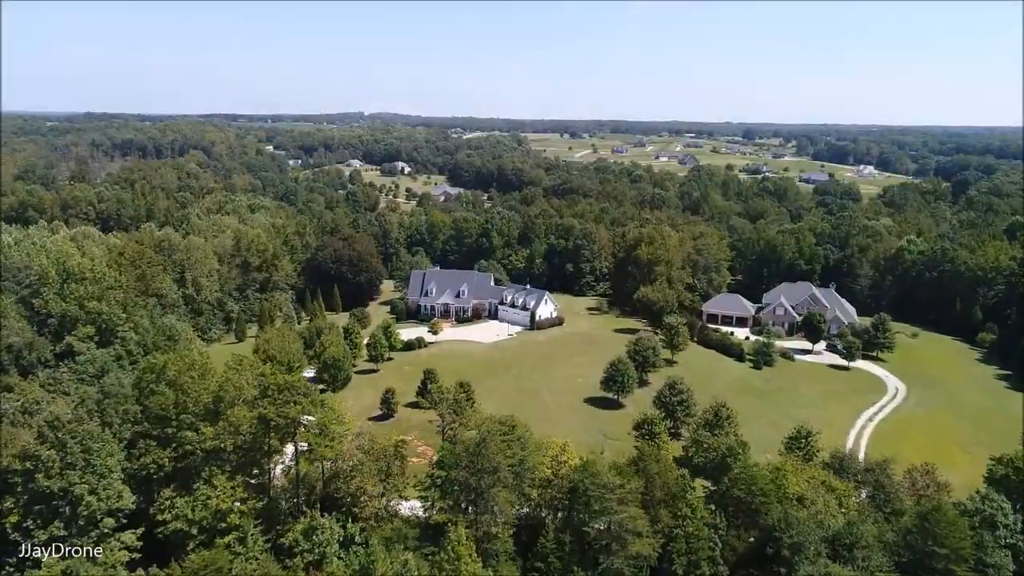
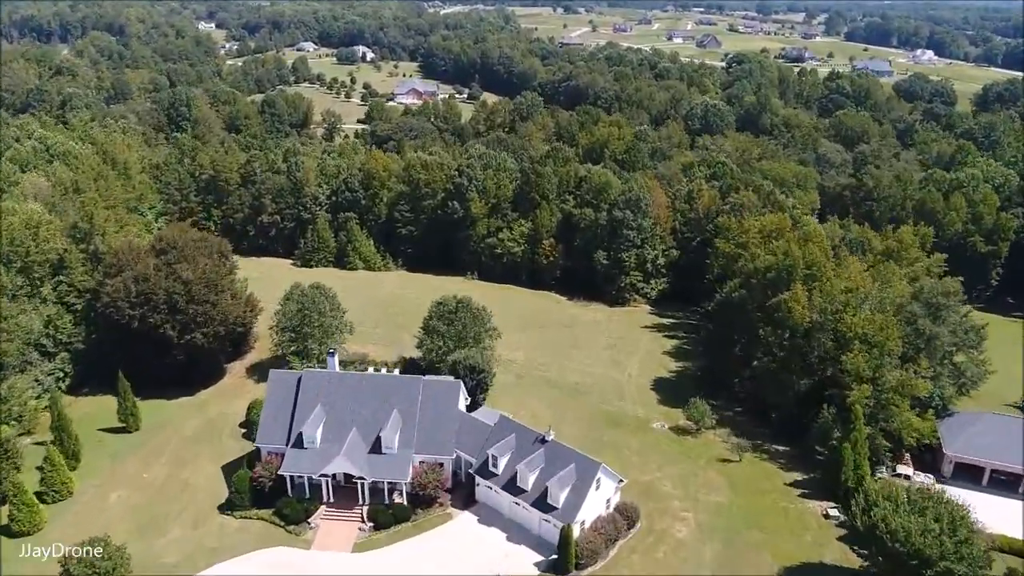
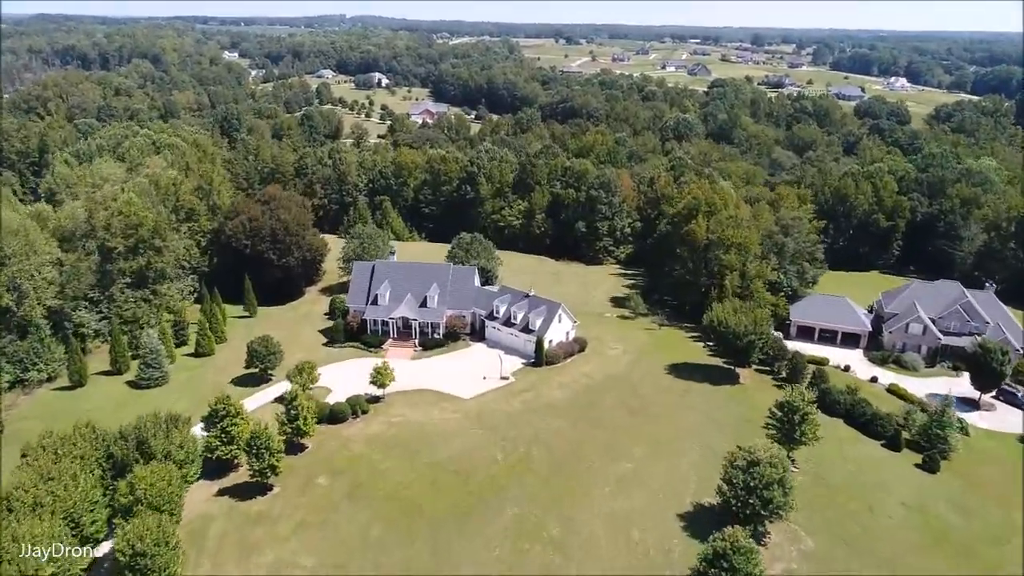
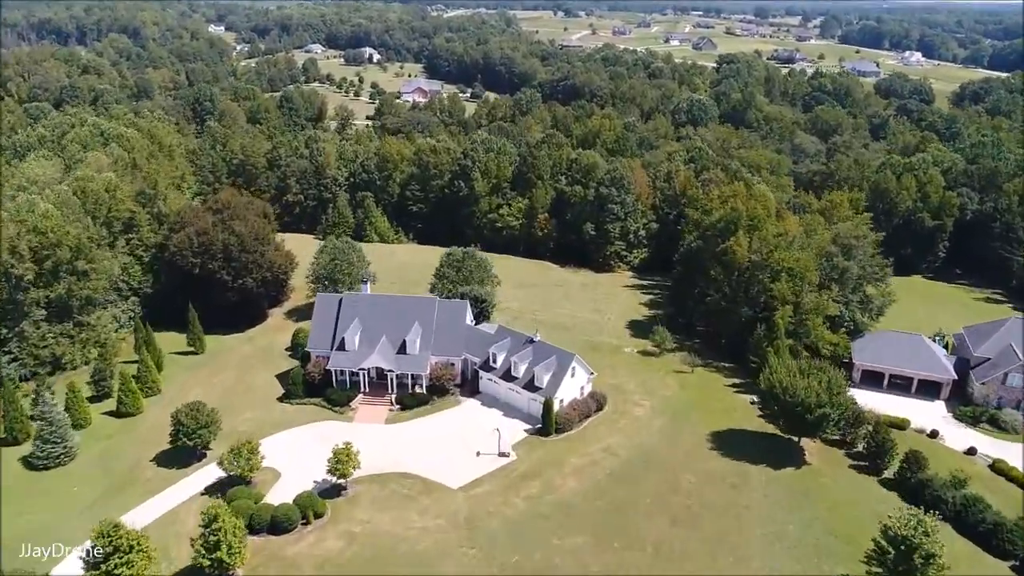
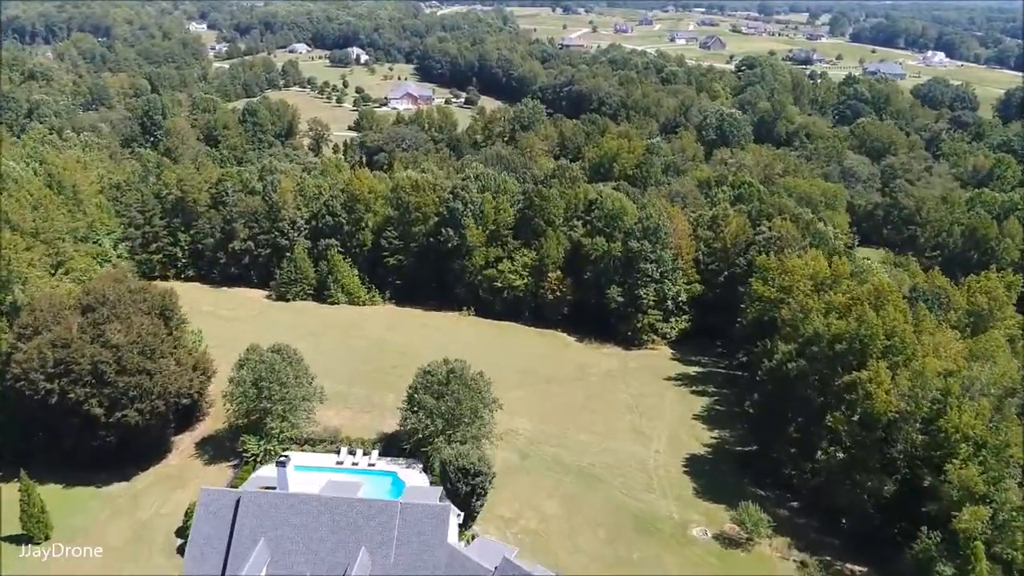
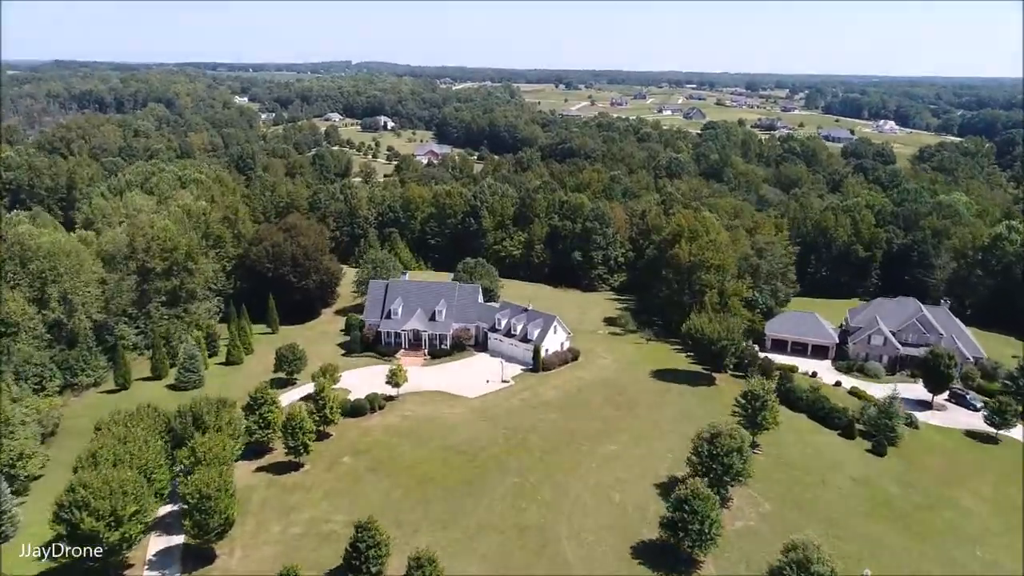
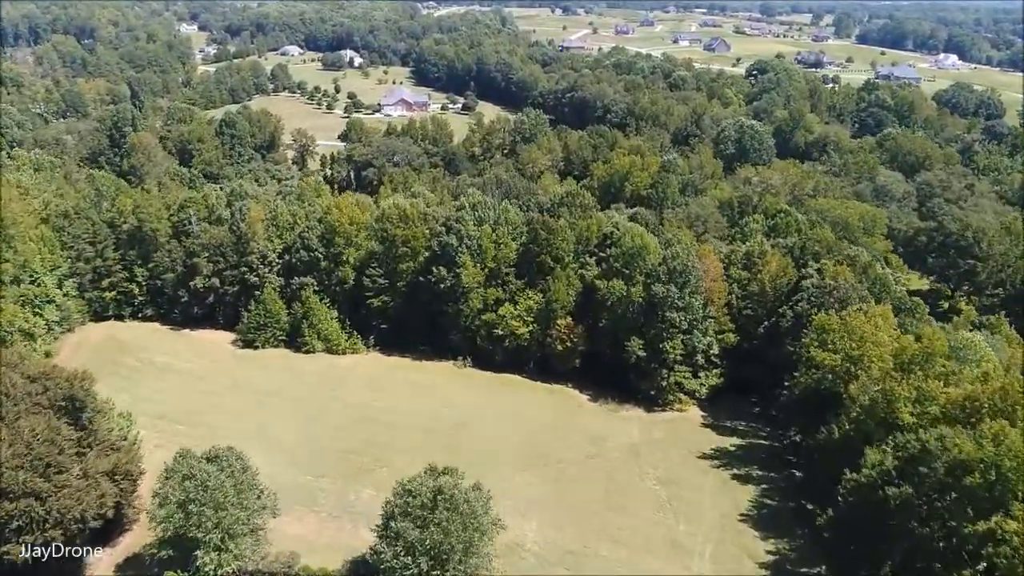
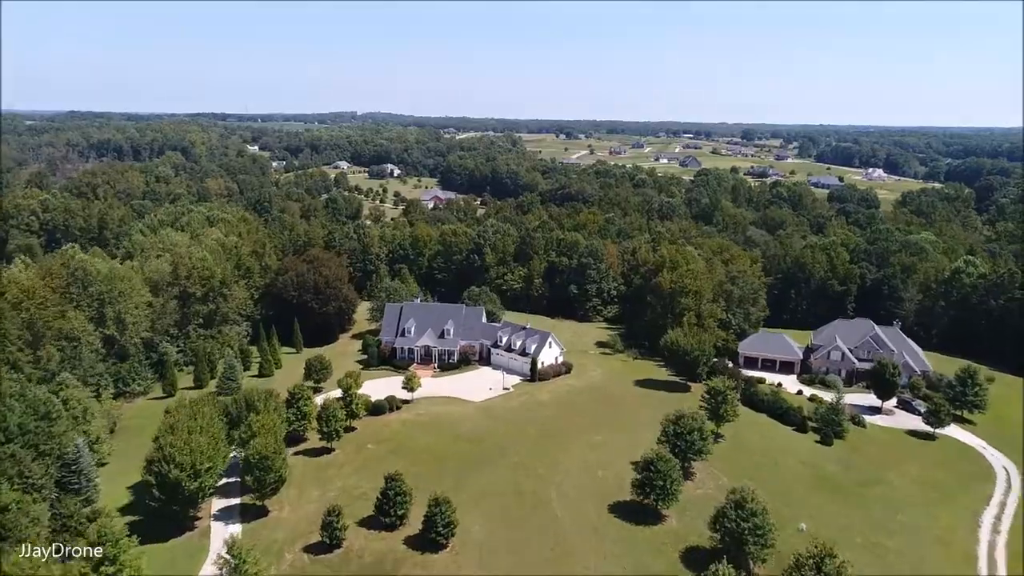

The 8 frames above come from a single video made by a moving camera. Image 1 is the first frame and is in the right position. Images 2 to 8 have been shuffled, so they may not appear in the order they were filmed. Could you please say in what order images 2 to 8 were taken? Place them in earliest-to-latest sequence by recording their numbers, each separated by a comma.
8, 6, 3, 4, 2, 5, 7
